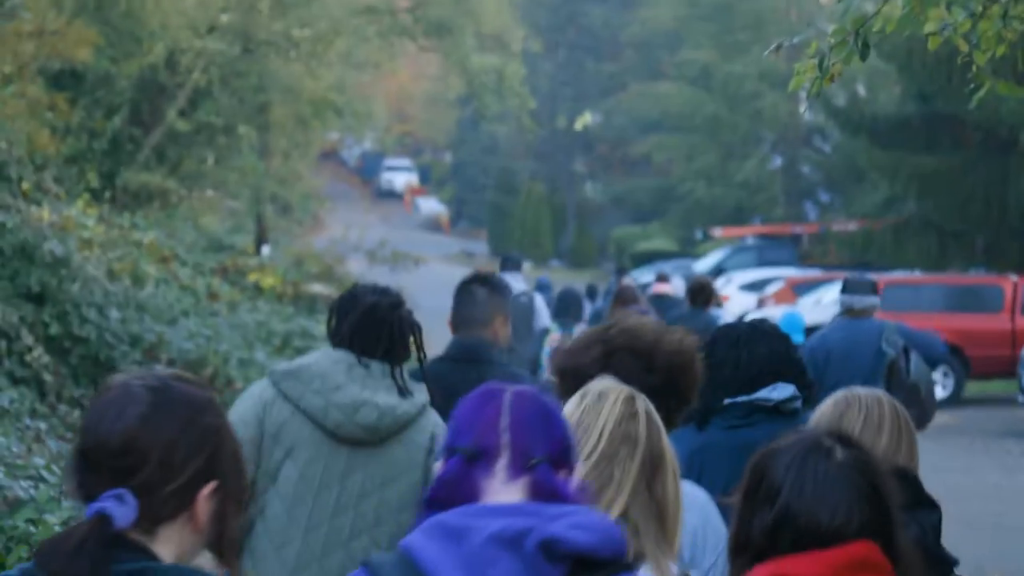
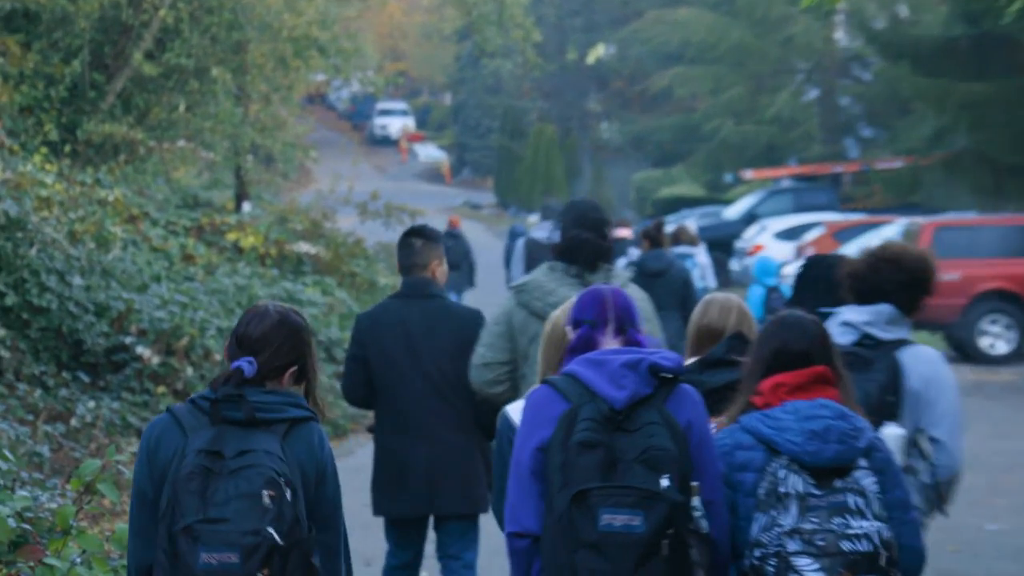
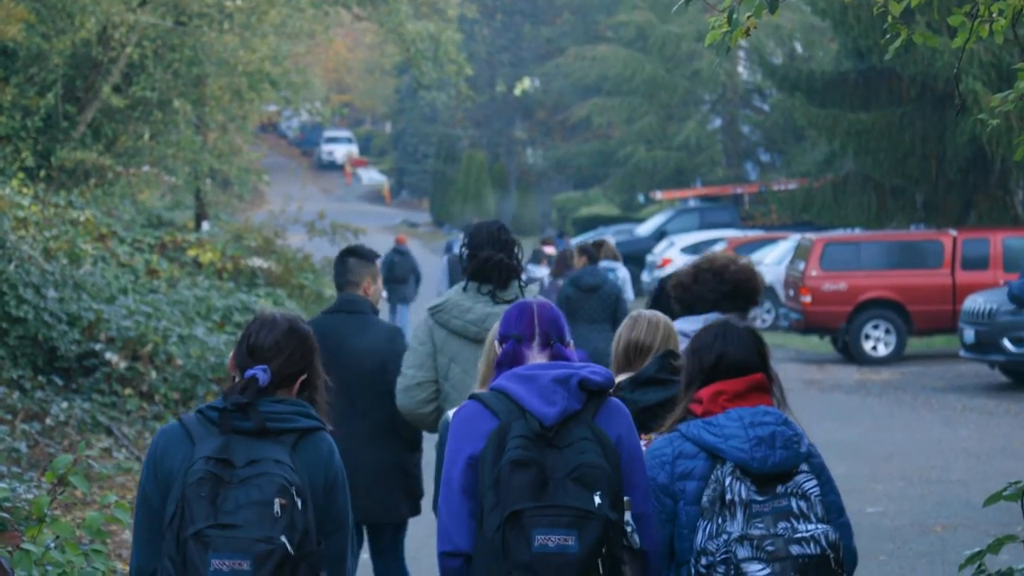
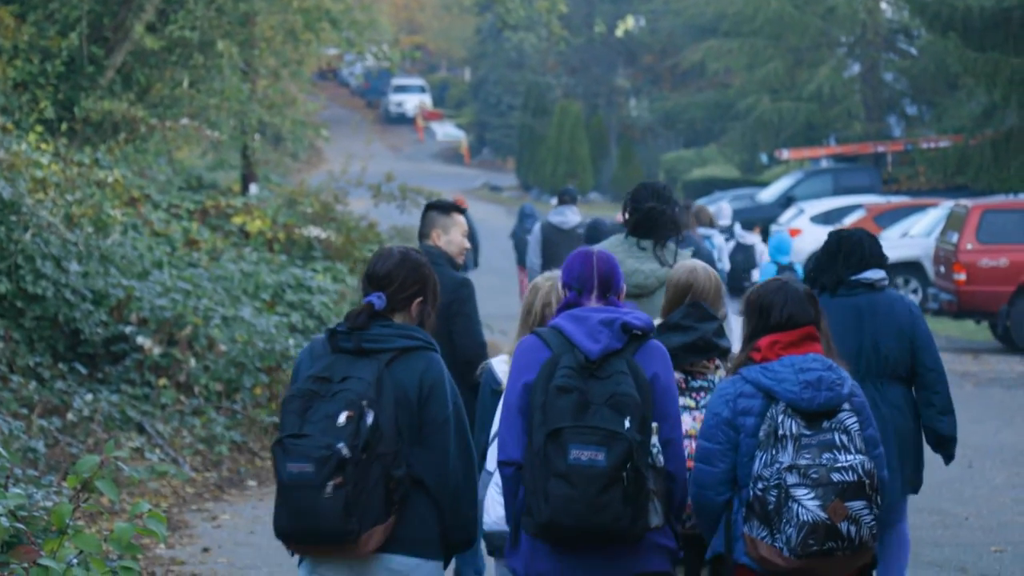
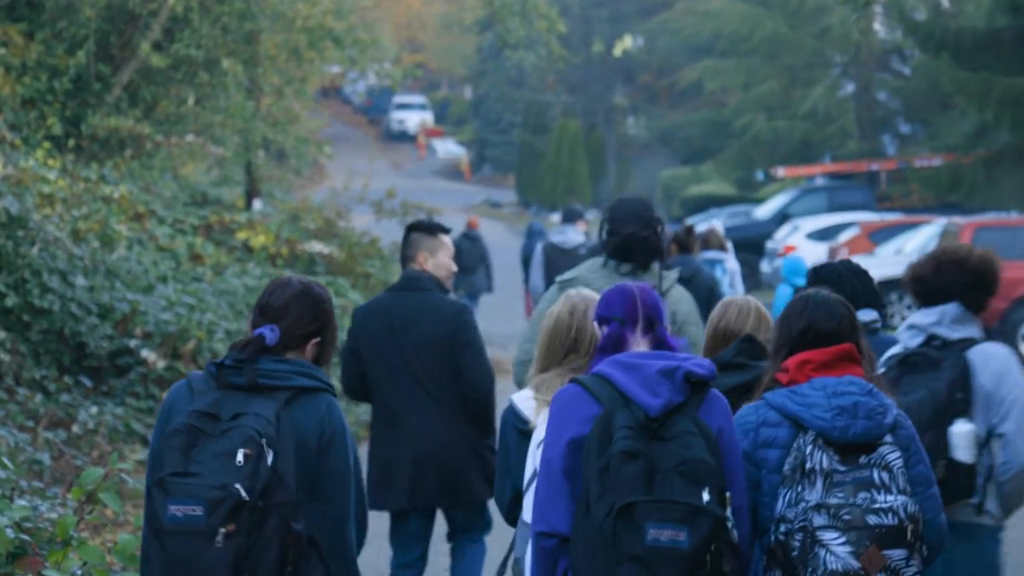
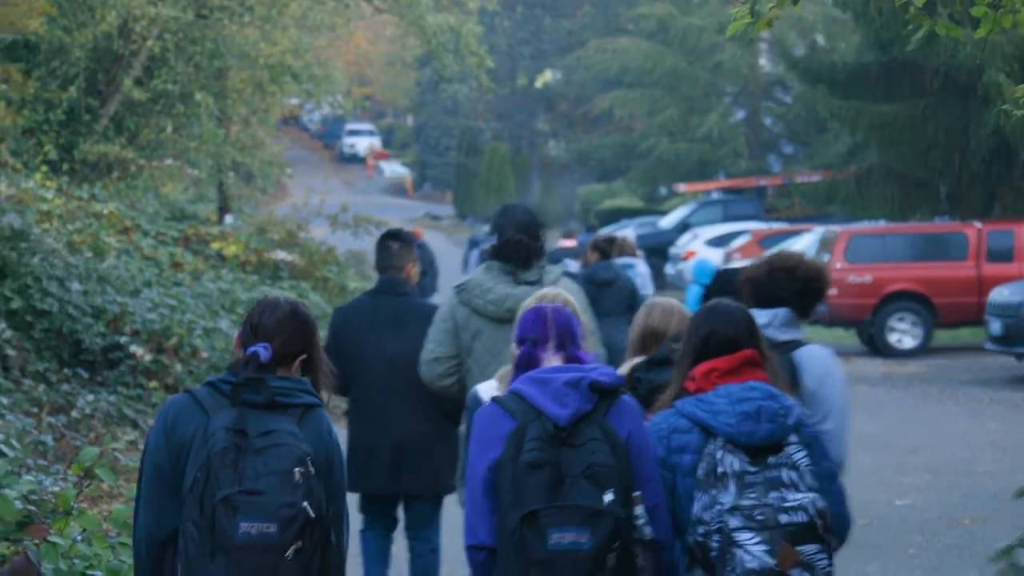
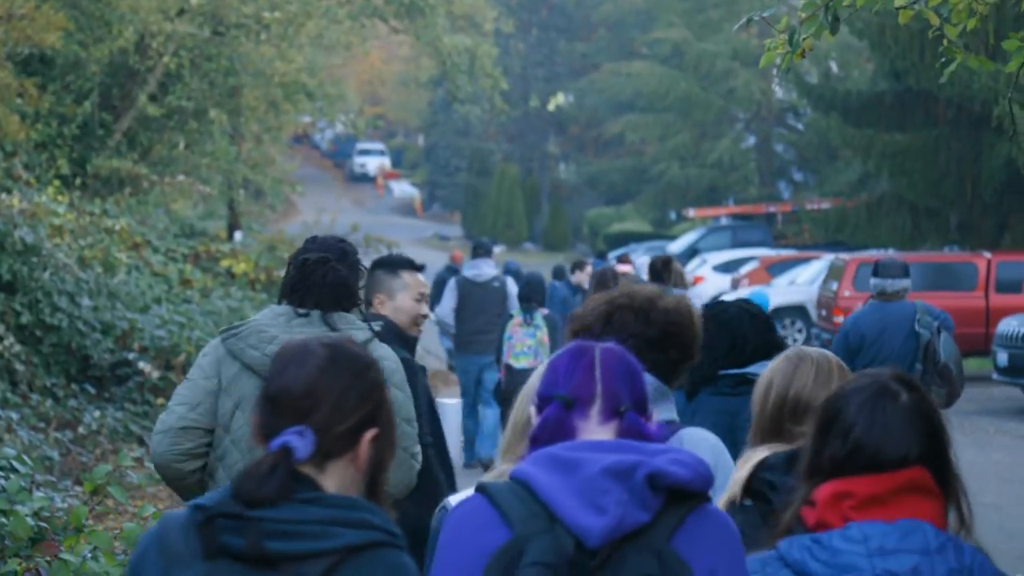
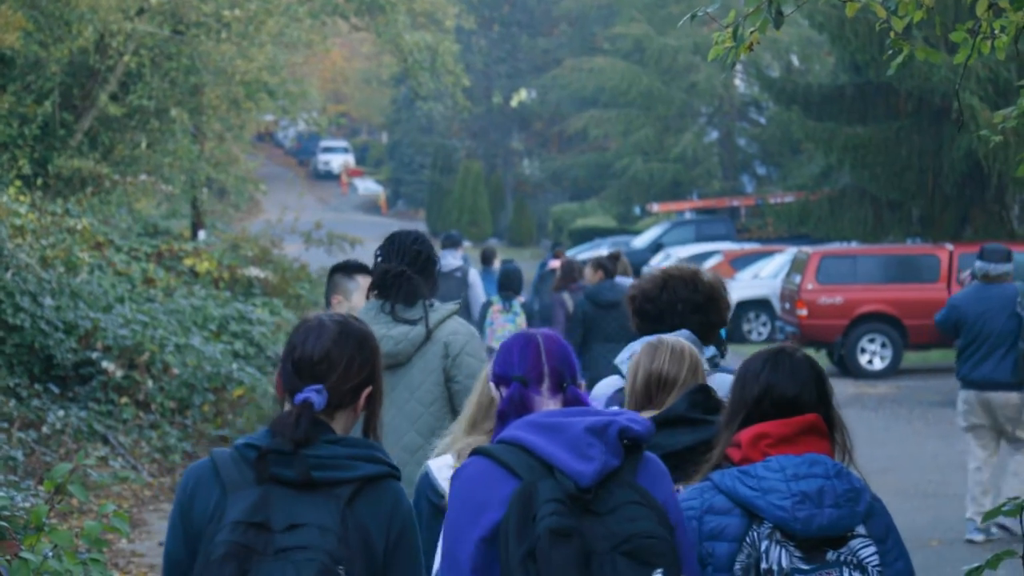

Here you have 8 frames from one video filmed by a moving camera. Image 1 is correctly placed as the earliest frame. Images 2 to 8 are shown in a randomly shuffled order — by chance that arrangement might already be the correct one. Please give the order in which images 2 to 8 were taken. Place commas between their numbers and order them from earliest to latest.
7, 8, 3, 6, 2, 5, 4
